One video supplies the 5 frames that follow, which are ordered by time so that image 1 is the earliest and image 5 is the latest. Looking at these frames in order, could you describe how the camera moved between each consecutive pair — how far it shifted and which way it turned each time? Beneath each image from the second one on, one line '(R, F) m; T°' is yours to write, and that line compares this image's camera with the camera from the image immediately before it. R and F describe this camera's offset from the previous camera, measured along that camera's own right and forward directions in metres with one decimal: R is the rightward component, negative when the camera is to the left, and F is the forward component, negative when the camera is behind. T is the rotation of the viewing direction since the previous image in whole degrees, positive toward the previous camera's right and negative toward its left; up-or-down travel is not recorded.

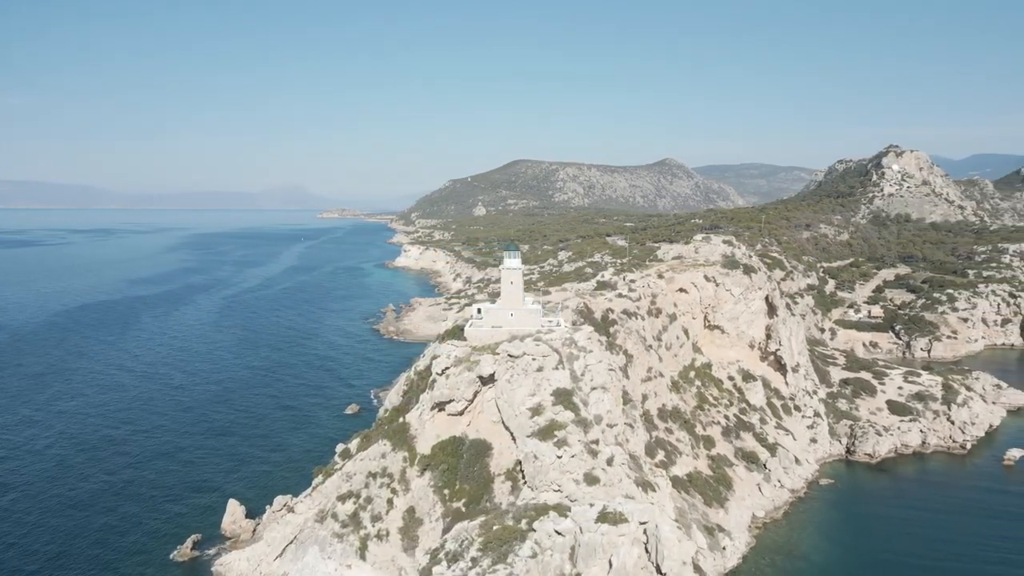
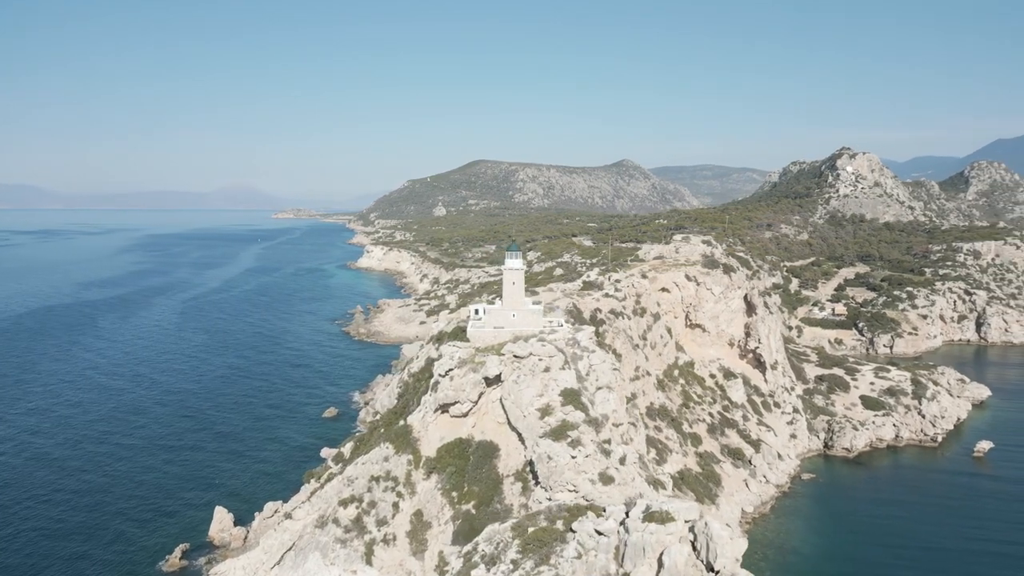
(-0.9, +0.1) m; +3°
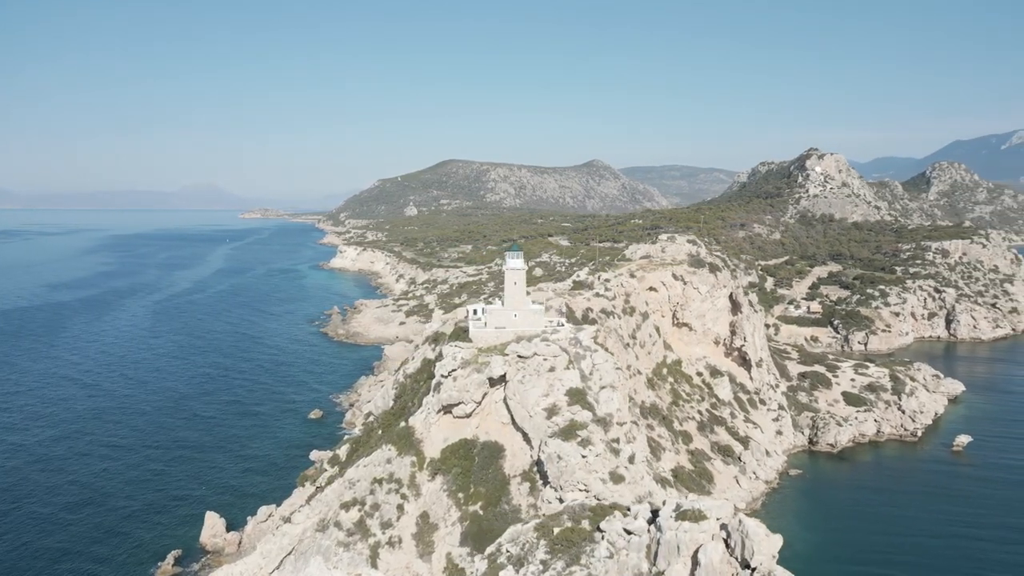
(-0.7, 0.0) m; +2°
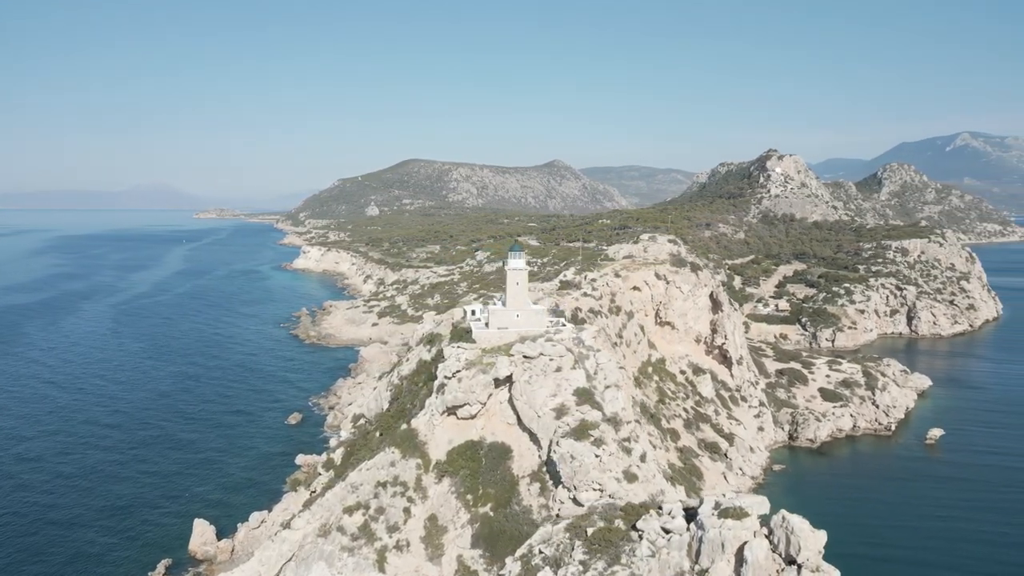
(-0.9, 0.0) m; +2°
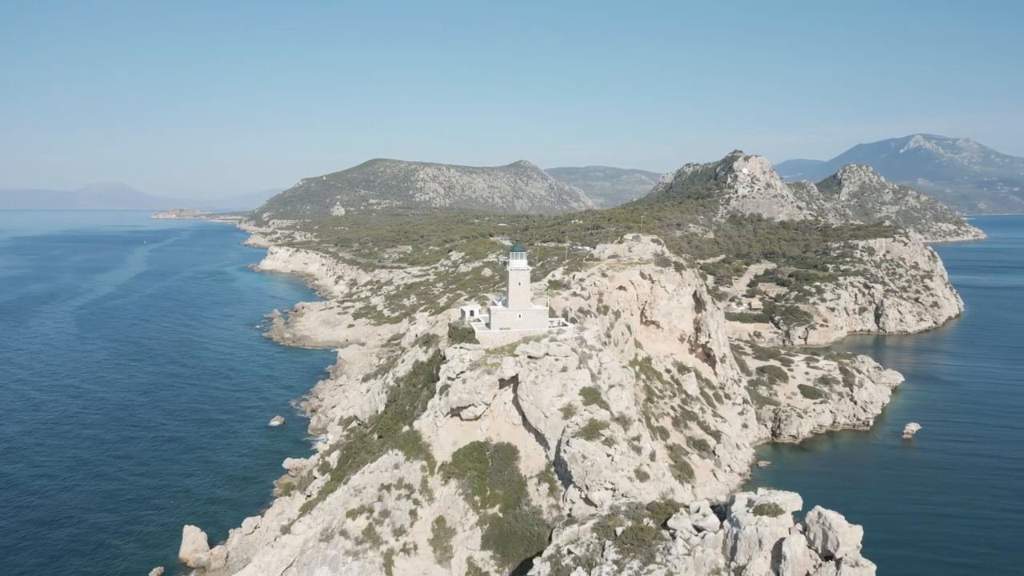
(-0.8, 0.0) m; +2°
